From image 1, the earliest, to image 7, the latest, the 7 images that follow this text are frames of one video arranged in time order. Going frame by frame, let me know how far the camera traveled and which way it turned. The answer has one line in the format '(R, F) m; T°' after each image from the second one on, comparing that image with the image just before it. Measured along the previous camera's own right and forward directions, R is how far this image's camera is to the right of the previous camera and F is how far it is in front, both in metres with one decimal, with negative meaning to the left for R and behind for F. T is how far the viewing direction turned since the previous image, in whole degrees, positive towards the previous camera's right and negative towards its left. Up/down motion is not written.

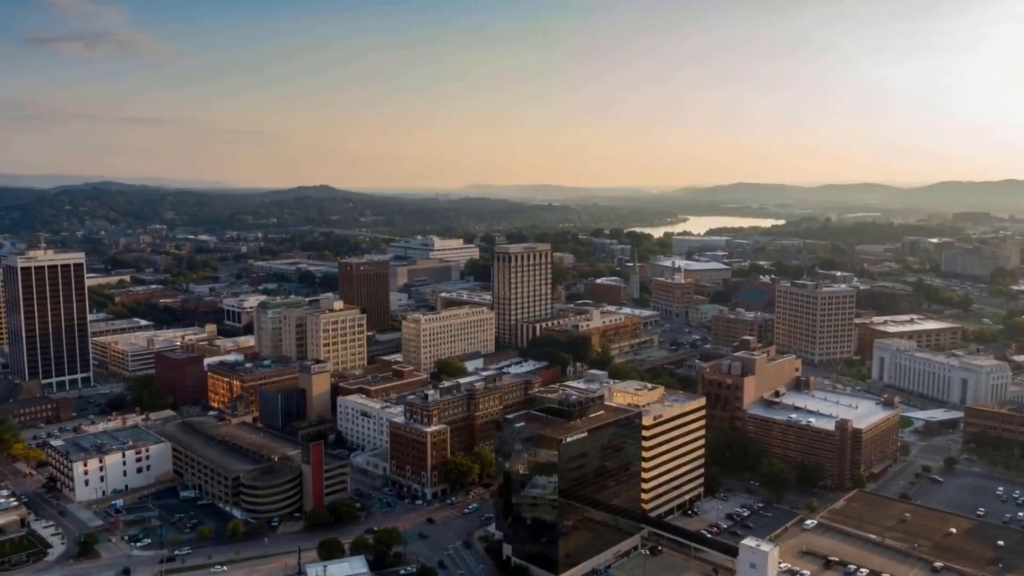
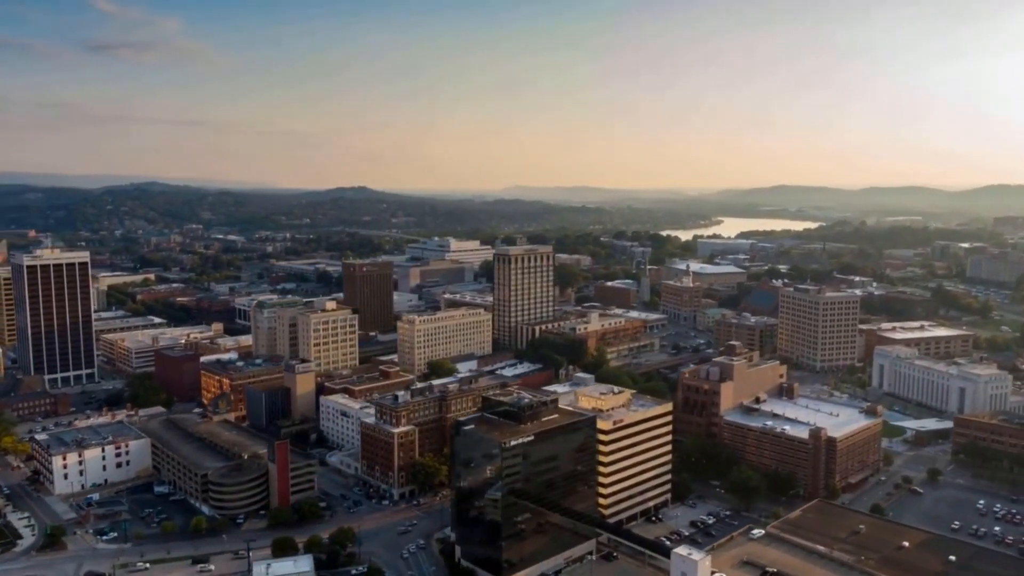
(+3.1, +0.1) m; -3°
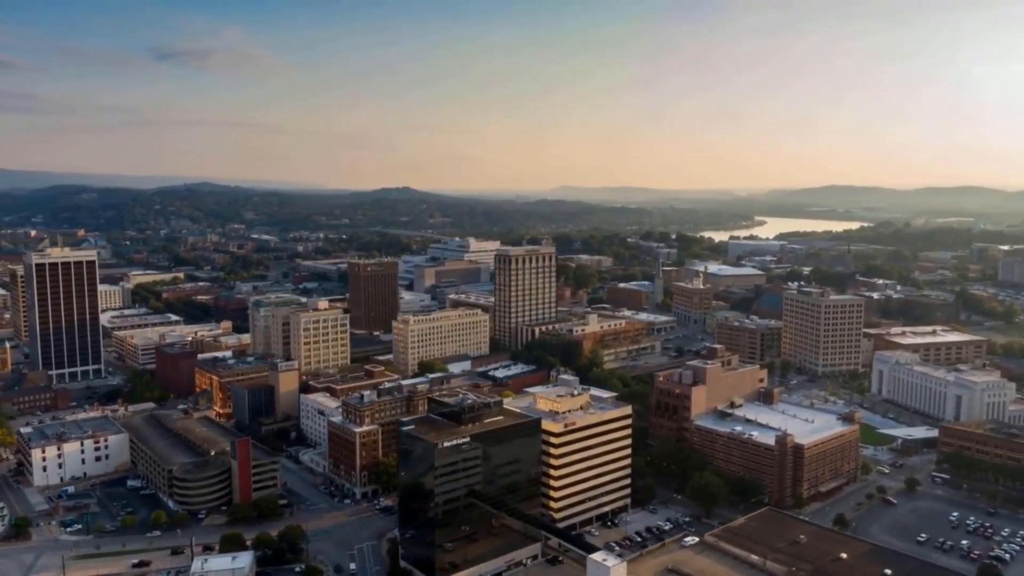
(+3.7, +0.2) m; -3°
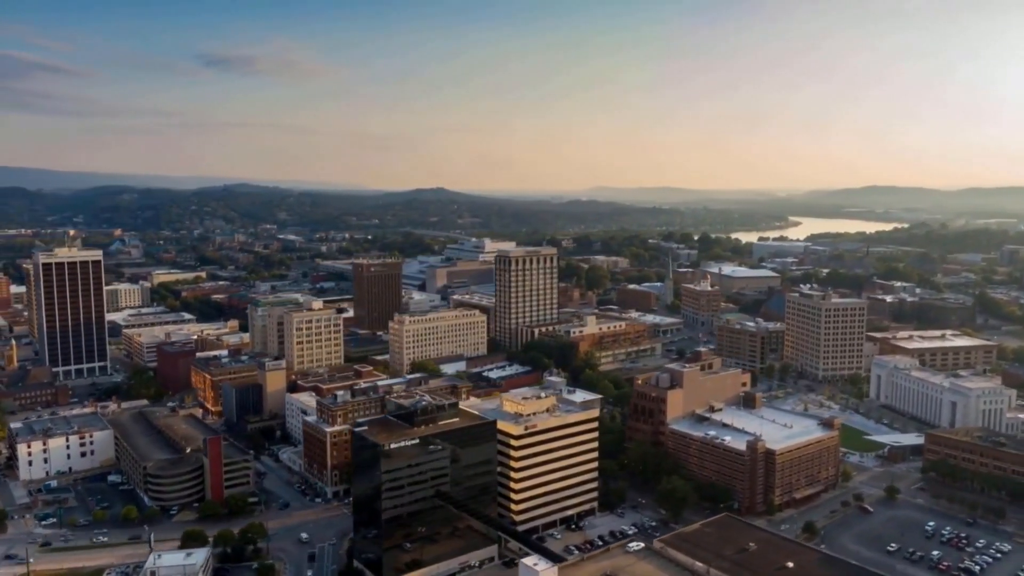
(+2.9, +0.2) m; -3°
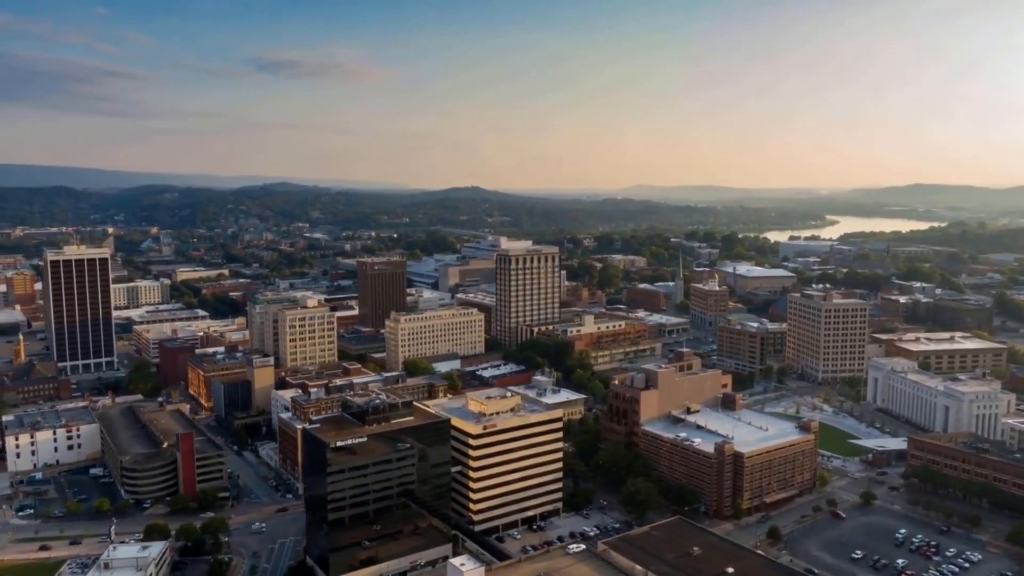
(+3.0, +0.2) m; -3°
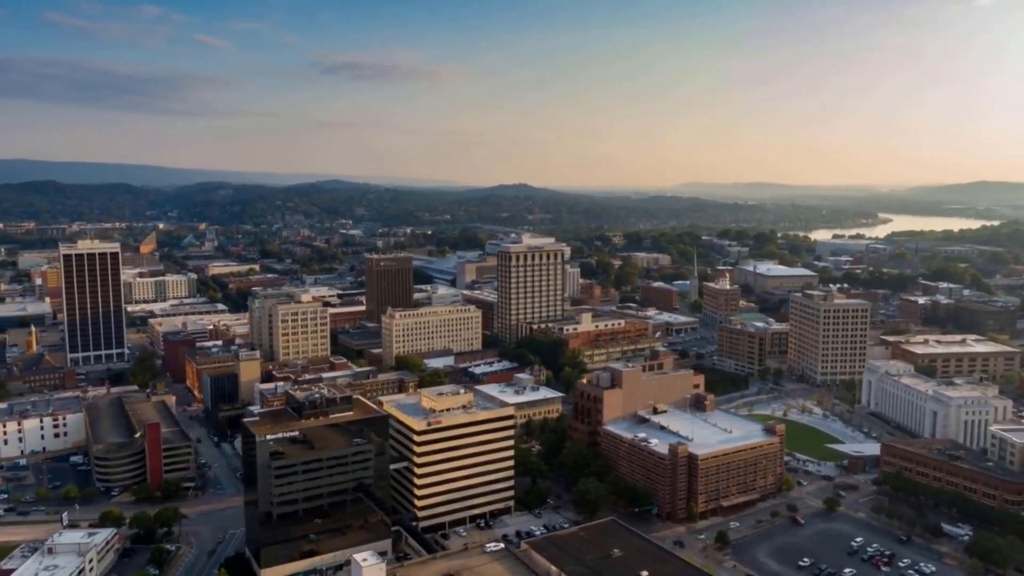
(+4.1, +0.3) m; -4°
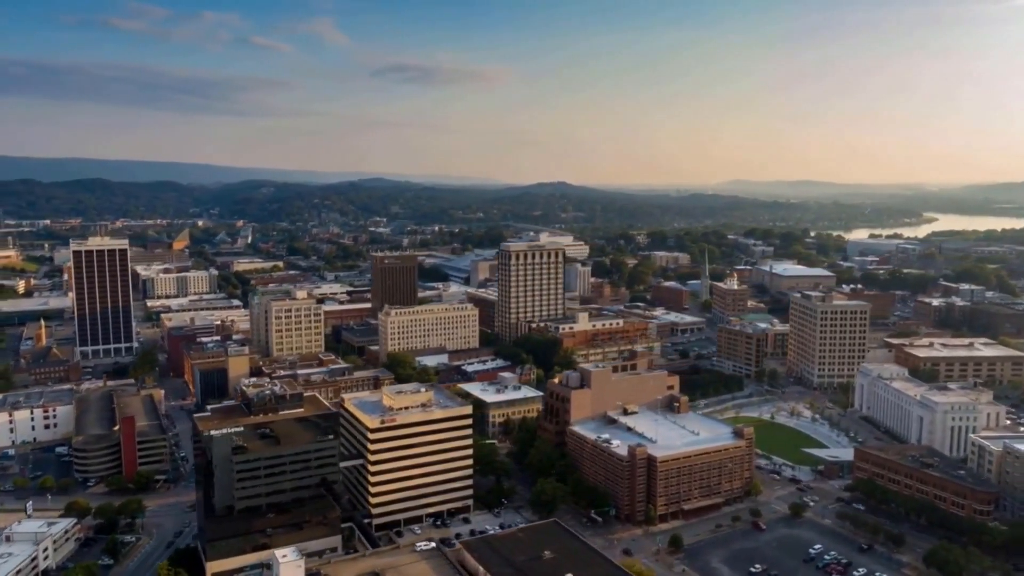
(+3.4, +0.2) m; -3°
